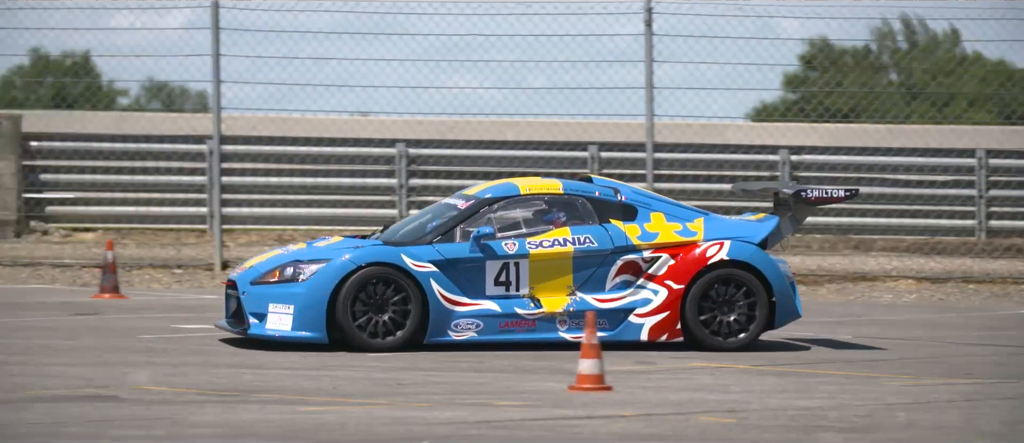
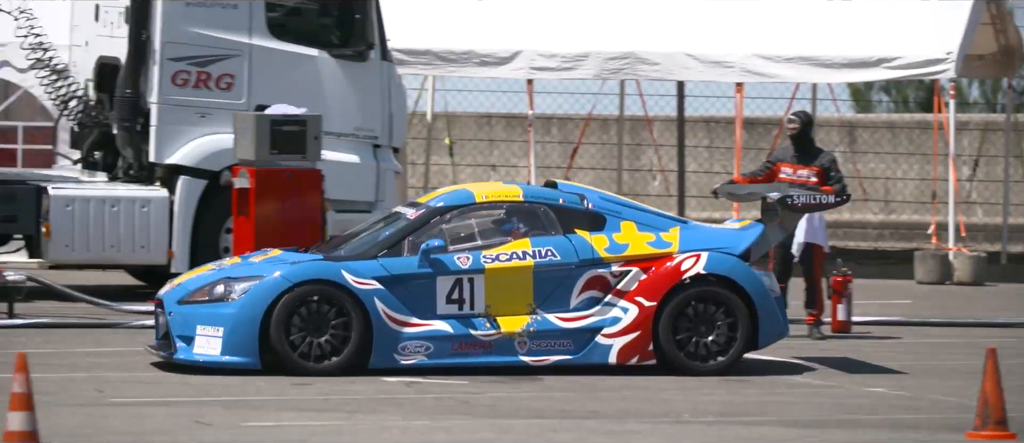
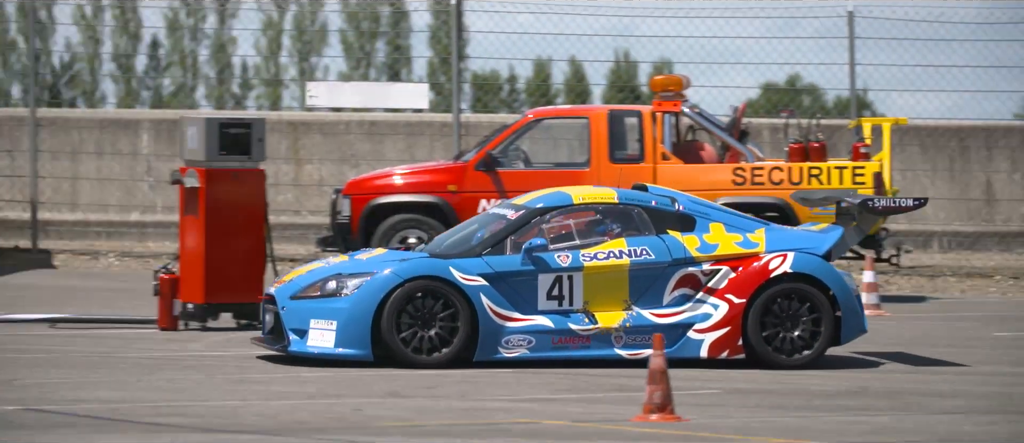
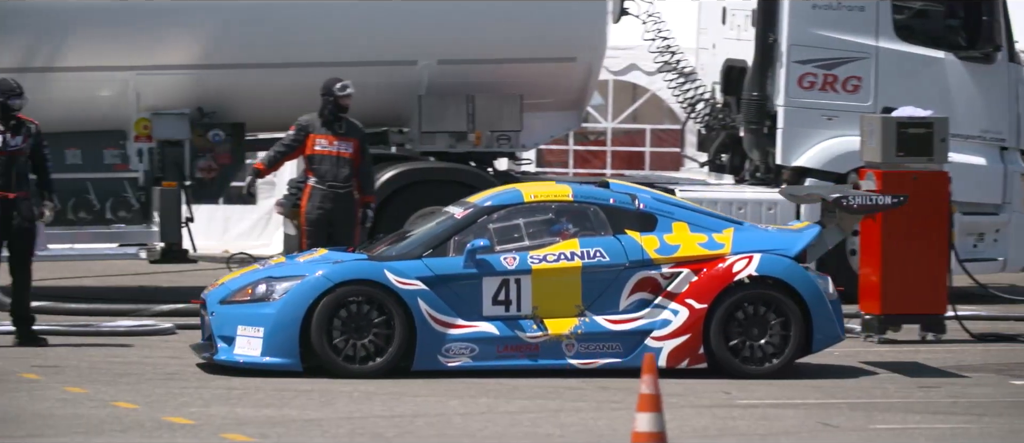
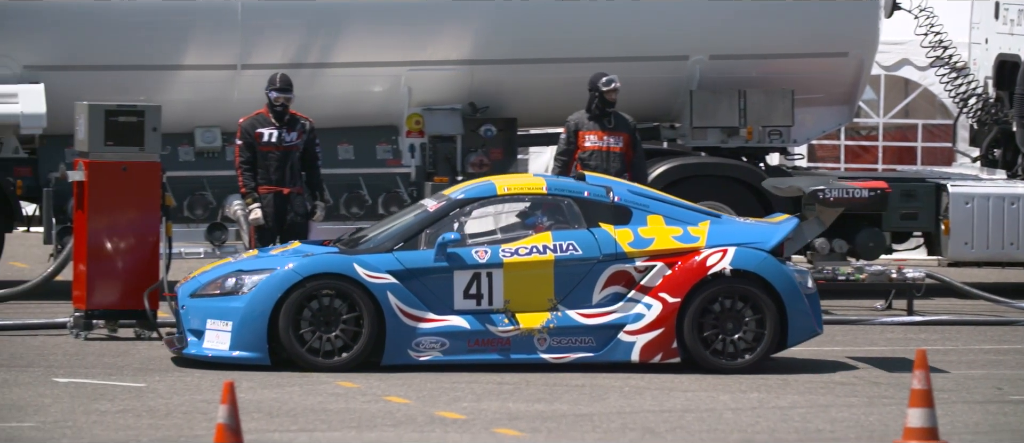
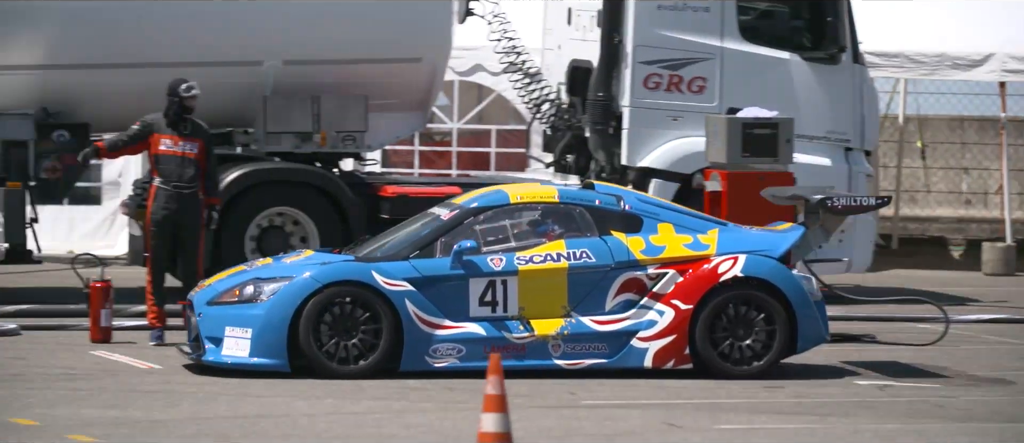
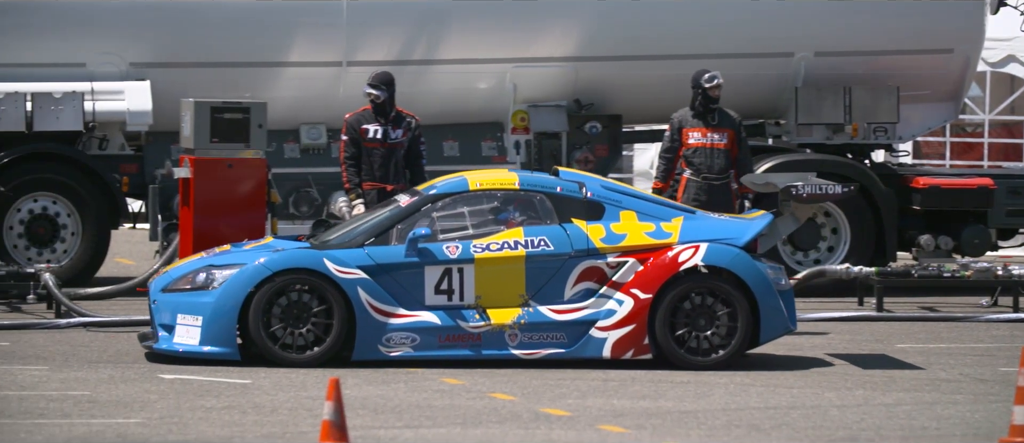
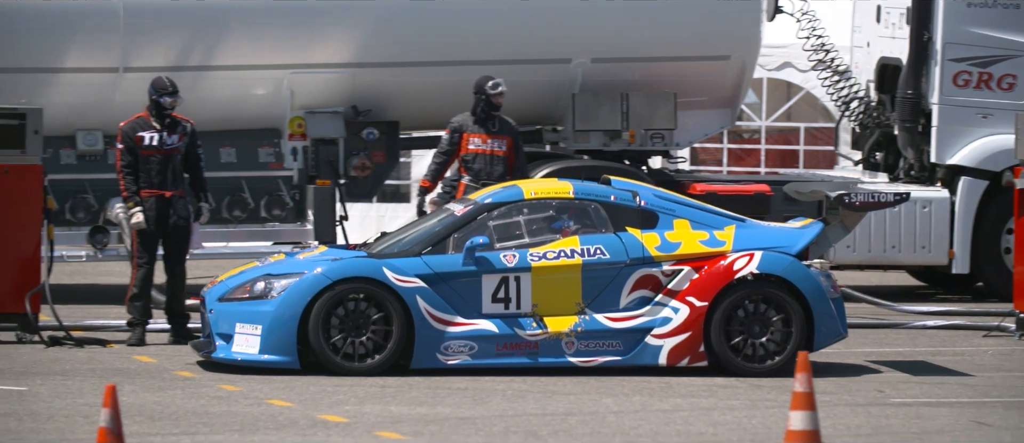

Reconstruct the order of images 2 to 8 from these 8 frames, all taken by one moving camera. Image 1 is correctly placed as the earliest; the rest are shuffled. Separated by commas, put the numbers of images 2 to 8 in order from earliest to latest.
3, 2, 6, 4, 8, 5, 7
